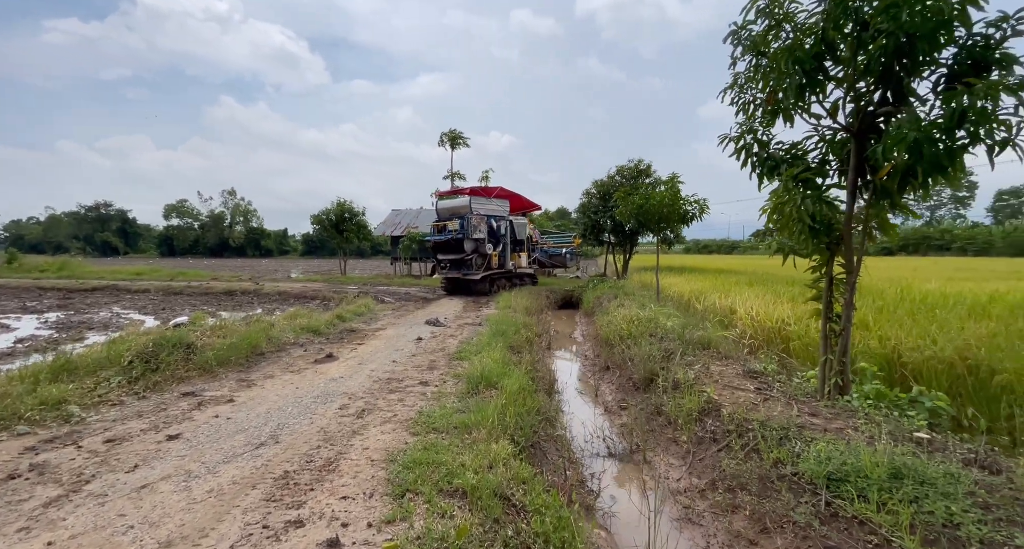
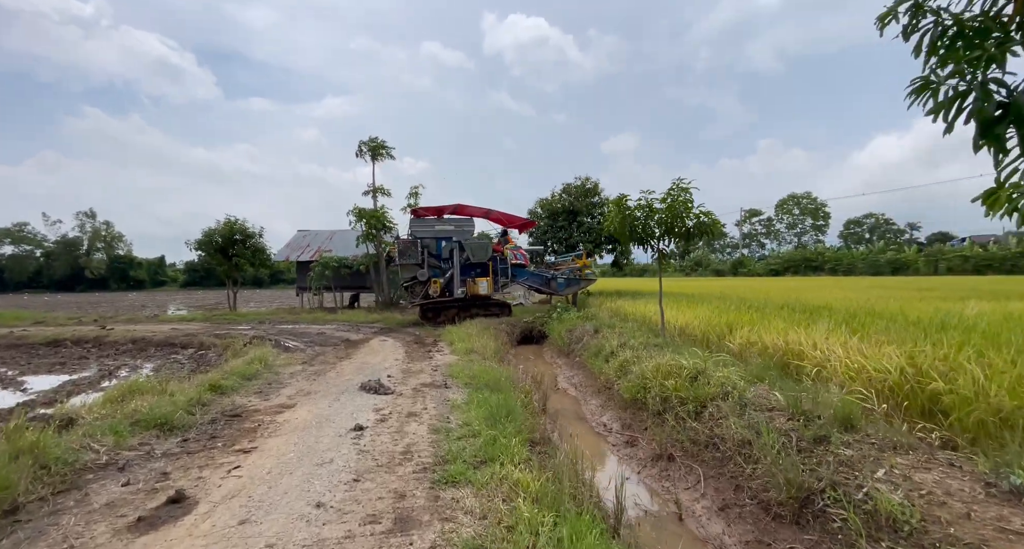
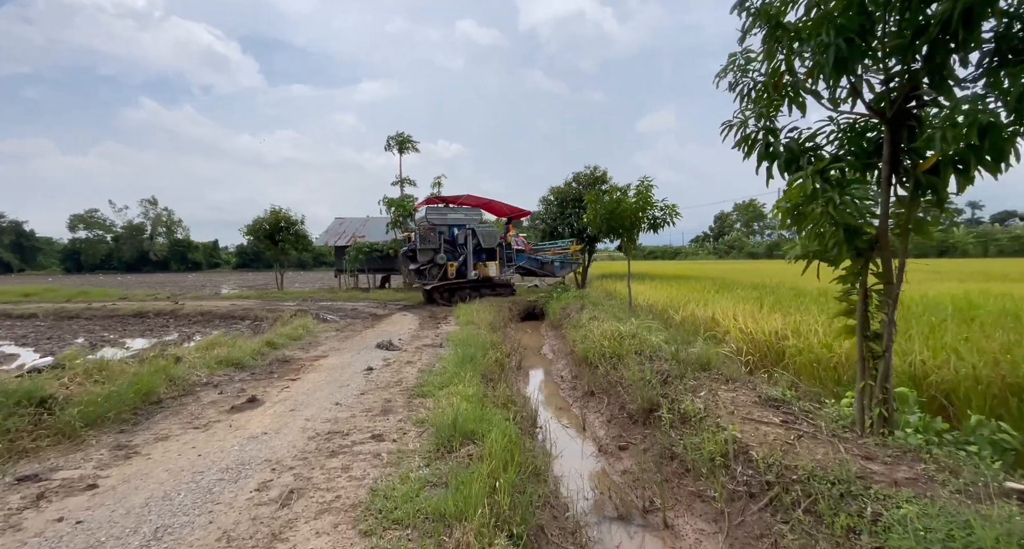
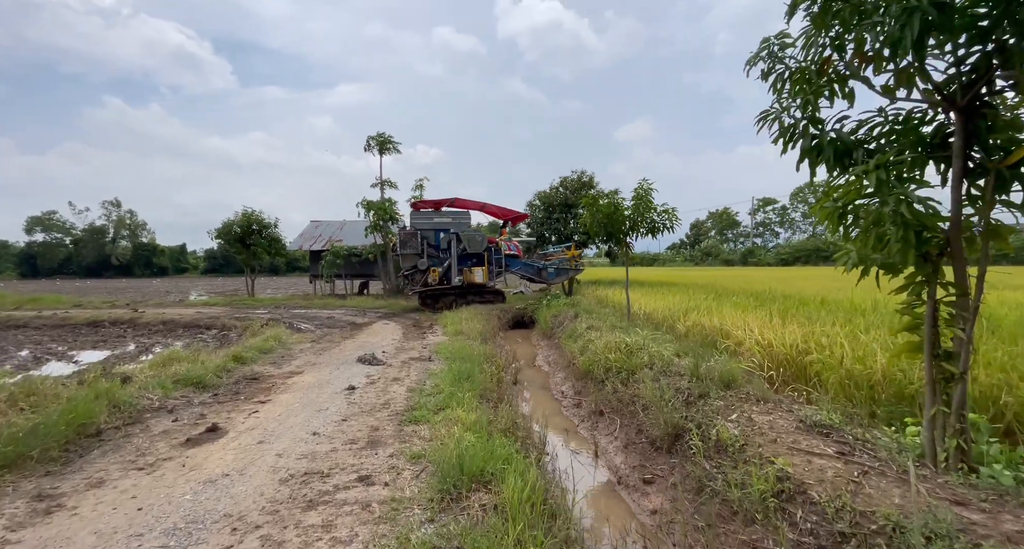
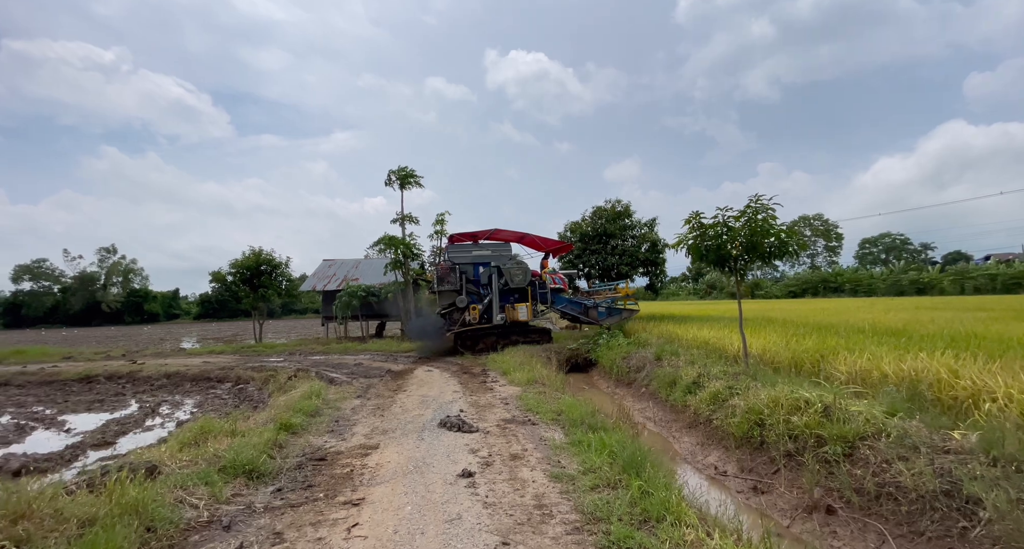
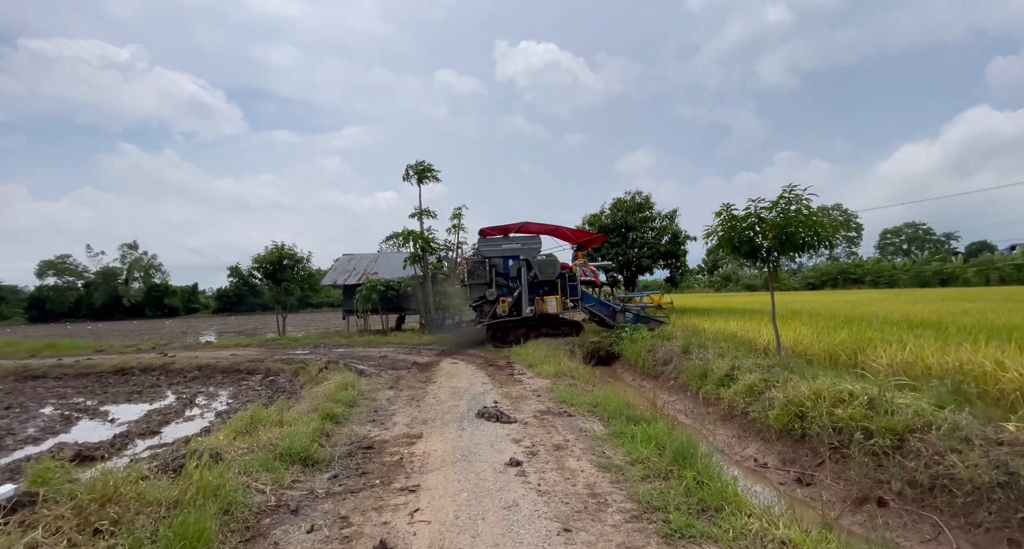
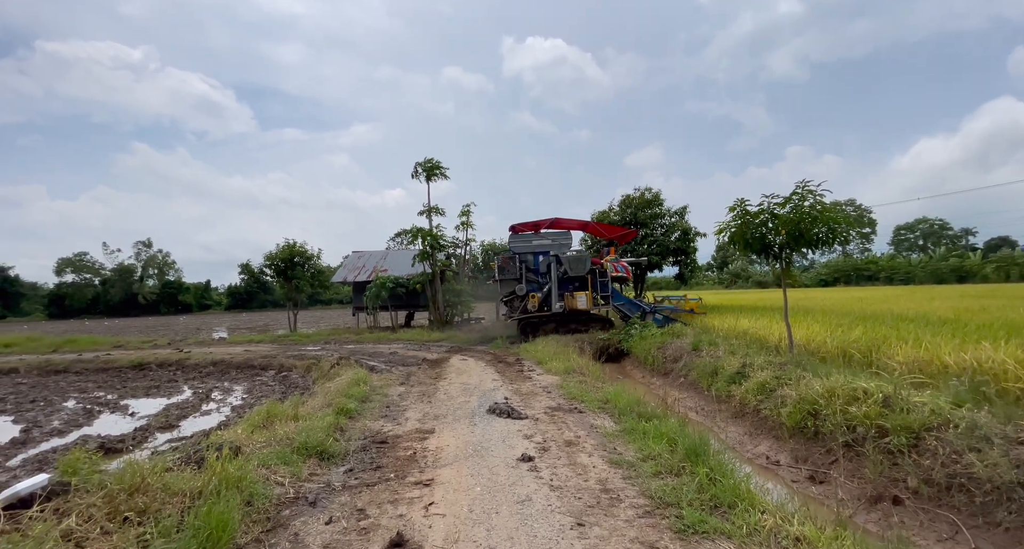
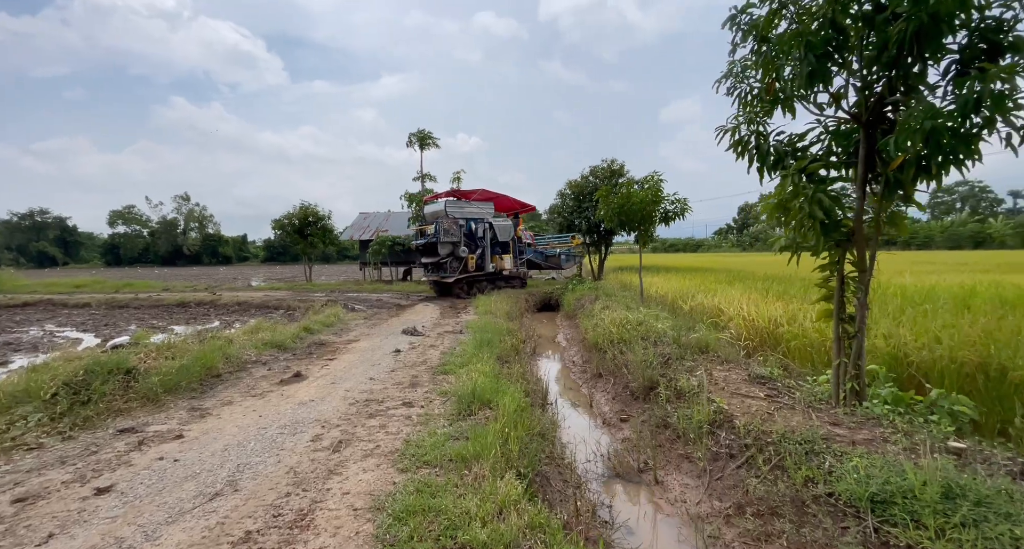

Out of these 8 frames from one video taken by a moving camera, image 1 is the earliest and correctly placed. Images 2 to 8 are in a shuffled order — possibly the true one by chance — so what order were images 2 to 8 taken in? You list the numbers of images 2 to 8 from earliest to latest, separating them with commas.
8, 3, 4, 2, 5, 6, 7
